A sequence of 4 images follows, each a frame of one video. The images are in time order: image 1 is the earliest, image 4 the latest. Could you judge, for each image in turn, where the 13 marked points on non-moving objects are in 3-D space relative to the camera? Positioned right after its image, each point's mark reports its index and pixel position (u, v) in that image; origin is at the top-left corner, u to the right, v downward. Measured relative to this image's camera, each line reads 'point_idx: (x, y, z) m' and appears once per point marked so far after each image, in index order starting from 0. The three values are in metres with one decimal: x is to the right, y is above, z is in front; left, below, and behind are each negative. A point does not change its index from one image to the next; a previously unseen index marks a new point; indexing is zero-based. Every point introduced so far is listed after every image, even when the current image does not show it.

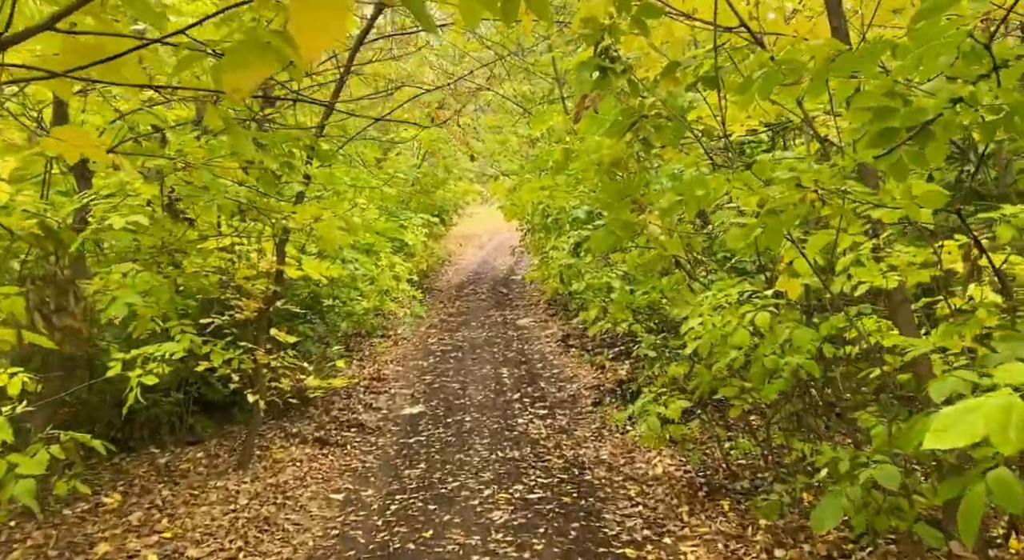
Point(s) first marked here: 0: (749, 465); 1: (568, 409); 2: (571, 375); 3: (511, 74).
0: (+1.9, -1.5, +9.5) m
1: (+0.7, -1.5, +13.7) m
2: (+0.8, -1.2, +15.7) m
3: (0.0, +2.8, +16.6) m
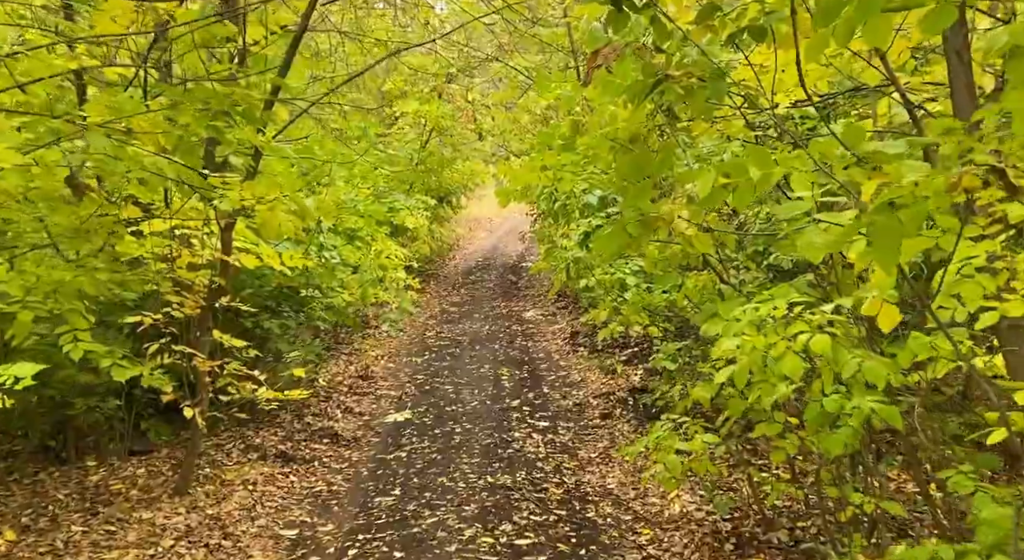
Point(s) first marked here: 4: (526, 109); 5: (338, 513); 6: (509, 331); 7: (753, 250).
0: (+1.8, -1.5, +7.8) m
1: (+0.6, -1.4, +12.0) m
2: (+0.8, -1.2, +14.0) m
3: (+0.1, +3.0, +14.9) m
4: (+0.2, +2.9, +19.9) m
5: (-1.3, -1.7, +8.8) m
6: (-0.1, -0.8, +17.9) m
7: (+1.7, +0.2, +8.5) m
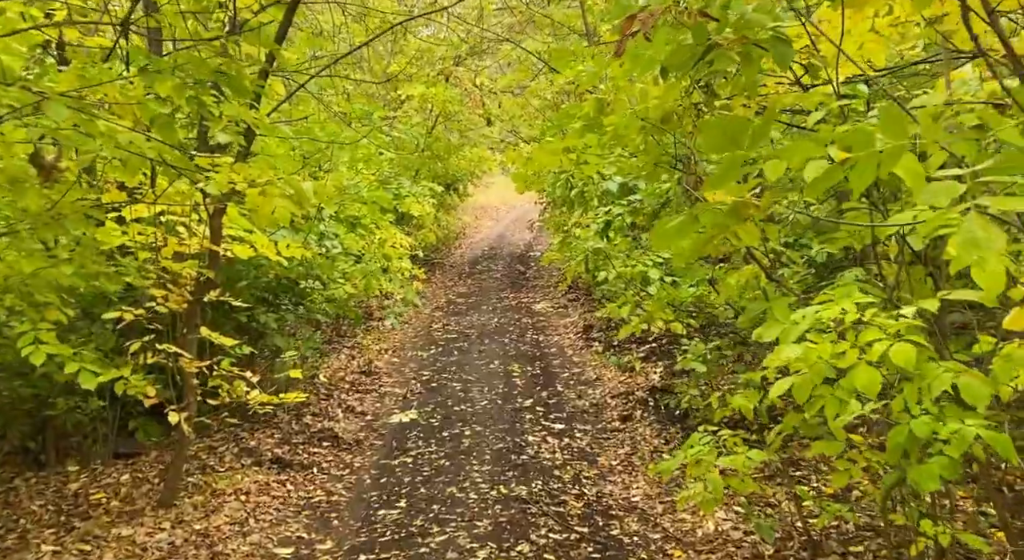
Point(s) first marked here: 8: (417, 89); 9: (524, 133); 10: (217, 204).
0: (+1.9, -1.5, +7.1) m
1: (+0.7, -1.4, +11.3) m
2: (+0.9, -1.1, +13.3) m
3: (+0.3, +3.1, +14.1) m
4: (+0.4, +3.0, +19.1) m
5: (-1.2, -1.7, +8.1) m
6: (+0.1, -0.6, +17.1) m
7: (+1.8, +0.2, +7.7) m
8: (-1.6, +3.2, +19.6) m
9: (+0.2, +2.4, +19.4) m
10: (-1.8, +0.5, +7.3) m
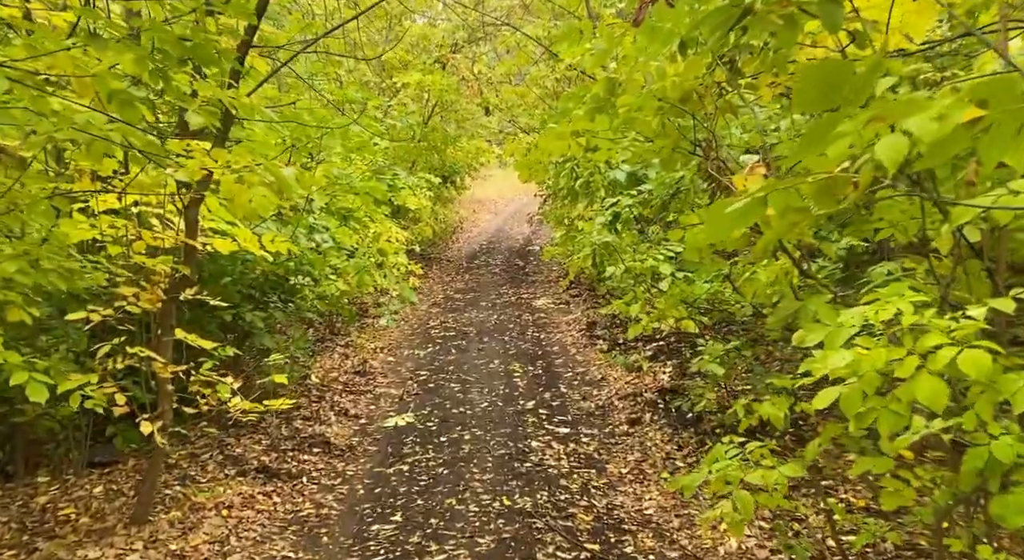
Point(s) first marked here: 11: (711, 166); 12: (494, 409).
0: (+1.9, -1.5, +6.4) m
1: (+0.8, -1.3, +10.6) m
2: (+0.9, -1.0, +12.6) m
3: (+0.3, +3.1, +13.4) m
4: (+0.4, +3.1, +18.4) m
5: (-1.1, -1.7, +7.4) m
6: (+0.1, -0.6, +16.5) m
7: (+1.9, +0.3, +7.0) m
8: (-1.6, +3.2, +18.9) m
9: (+0.2, +2.5, +18.8) m
10: (-1.8, +0.5, +6.7) m
11: (+1.2, +0.7, +7.1) m
12: (-0.2, -1.2, +11.3) m
